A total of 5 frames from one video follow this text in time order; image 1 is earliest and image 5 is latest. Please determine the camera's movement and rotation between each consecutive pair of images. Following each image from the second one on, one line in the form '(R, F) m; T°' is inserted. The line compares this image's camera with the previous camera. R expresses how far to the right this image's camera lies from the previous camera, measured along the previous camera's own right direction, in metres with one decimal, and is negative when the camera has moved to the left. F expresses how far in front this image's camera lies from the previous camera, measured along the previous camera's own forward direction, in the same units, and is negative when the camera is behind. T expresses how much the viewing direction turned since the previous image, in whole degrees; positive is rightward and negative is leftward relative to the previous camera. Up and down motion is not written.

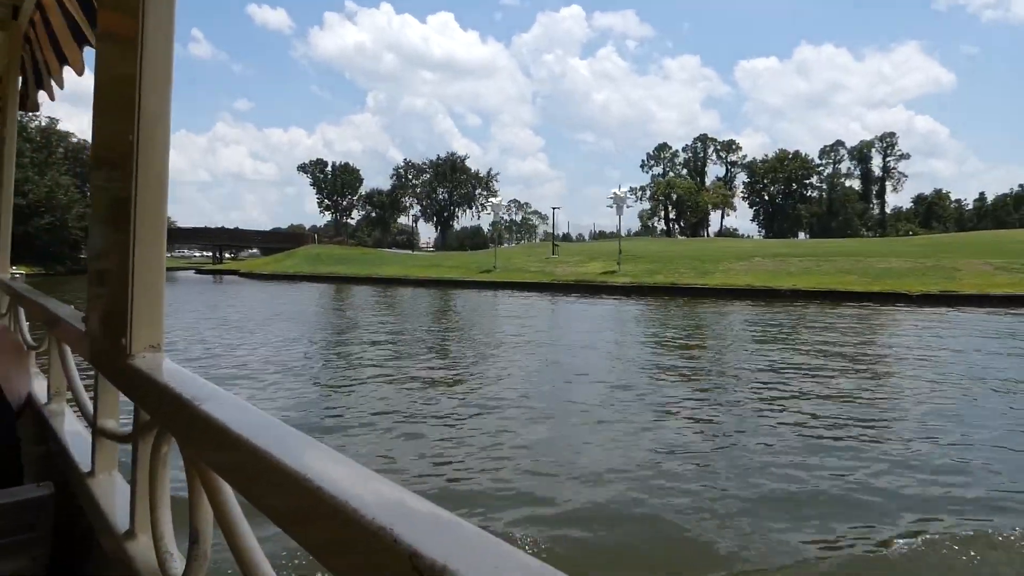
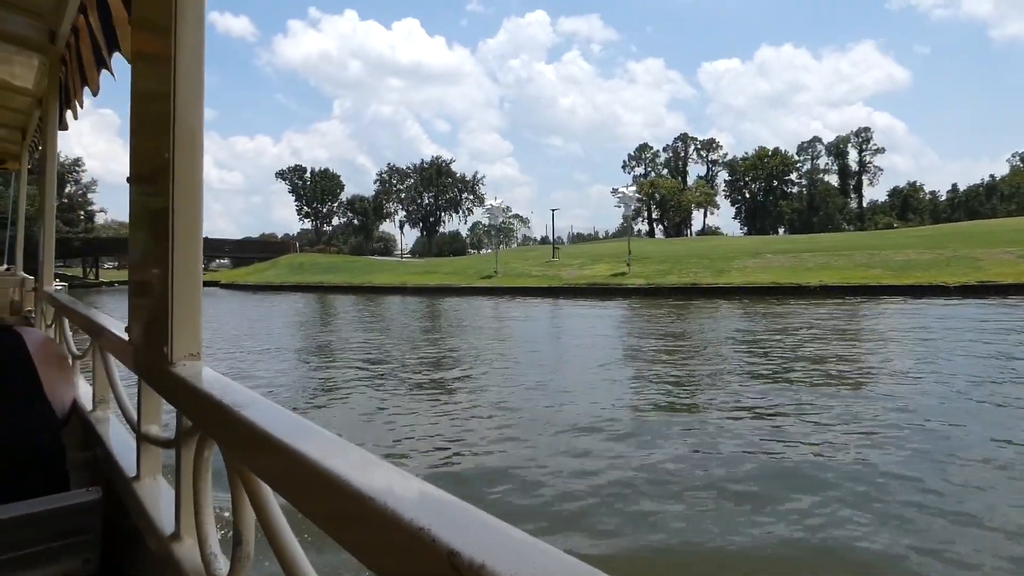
(-0.7, +0.5) m; +3°
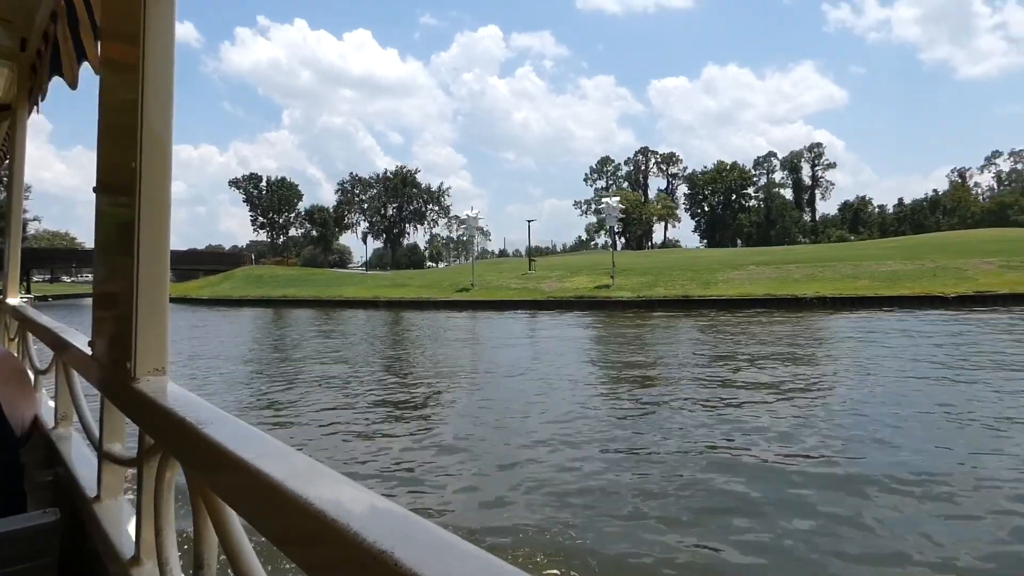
(-0.6, +0.5) m; +4°
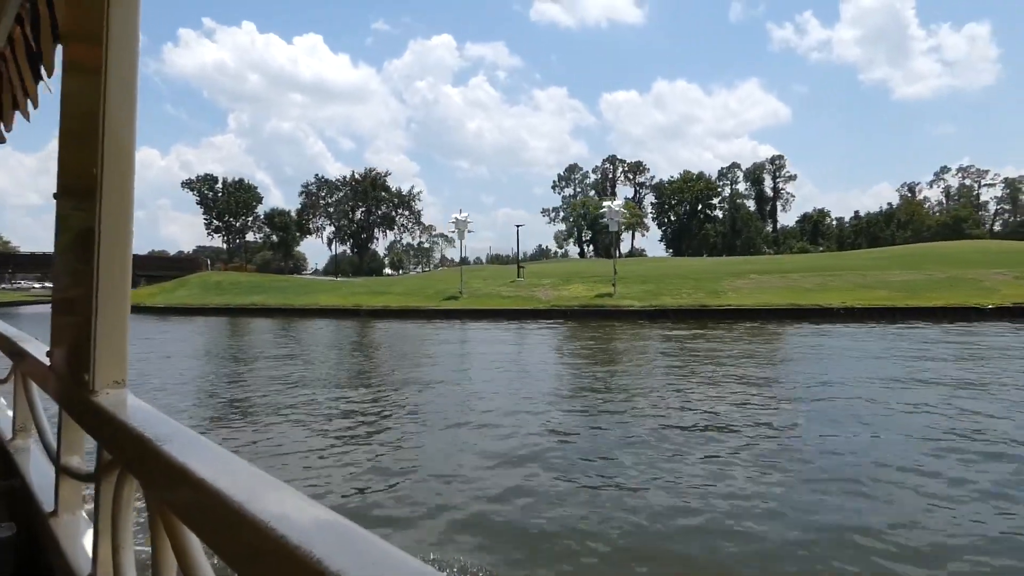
(-0.8, +0.8) m; +4°
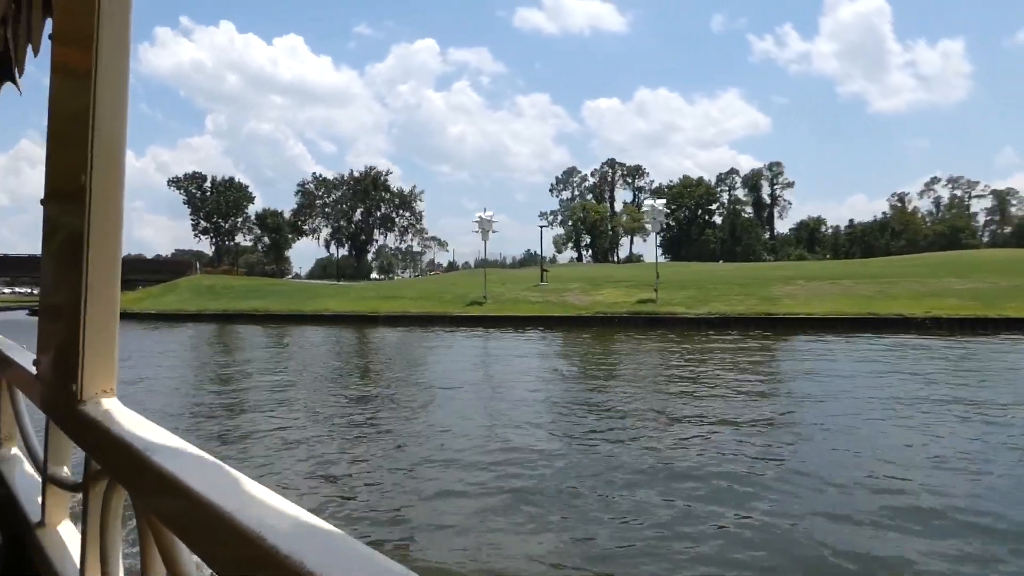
(-1.0, +1.0) m; +2°
